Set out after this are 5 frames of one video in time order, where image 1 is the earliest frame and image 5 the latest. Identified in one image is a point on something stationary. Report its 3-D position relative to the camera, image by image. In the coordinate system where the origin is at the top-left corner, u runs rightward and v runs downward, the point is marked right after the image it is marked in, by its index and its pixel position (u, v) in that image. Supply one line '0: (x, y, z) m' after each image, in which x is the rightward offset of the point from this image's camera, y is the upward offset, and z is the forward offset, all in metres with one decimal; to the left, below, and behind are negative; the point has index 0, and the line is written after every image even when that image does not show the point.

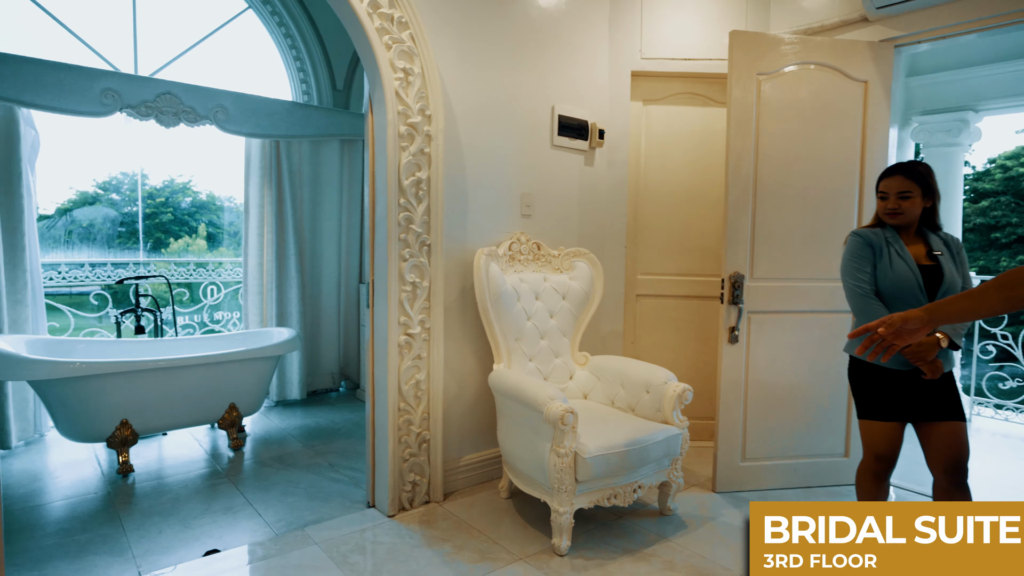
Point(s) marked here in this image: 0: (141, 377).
0: (-1.8, -0.4, +2.9) m
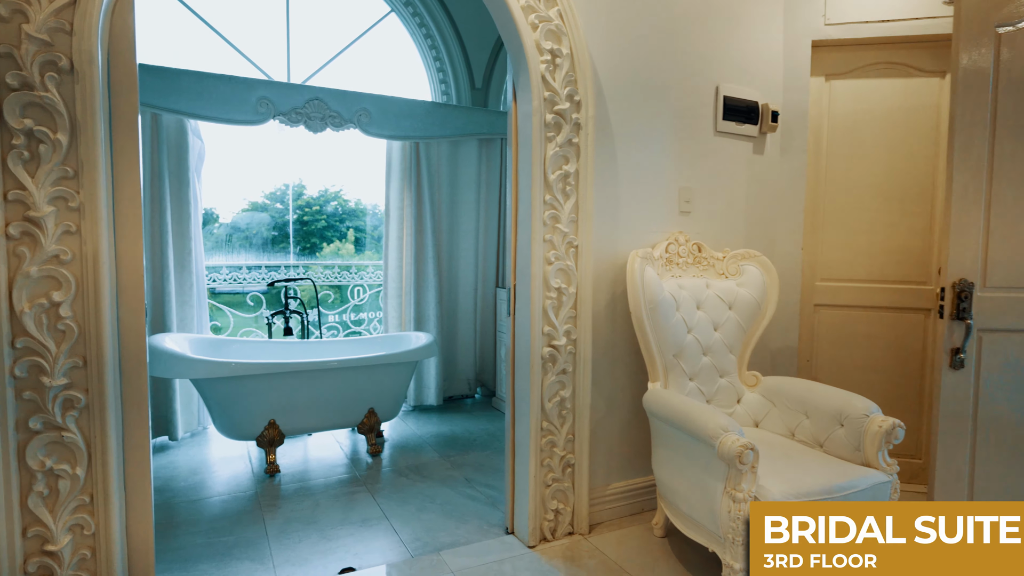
0: (-1.1, -0.4, +2.9) m
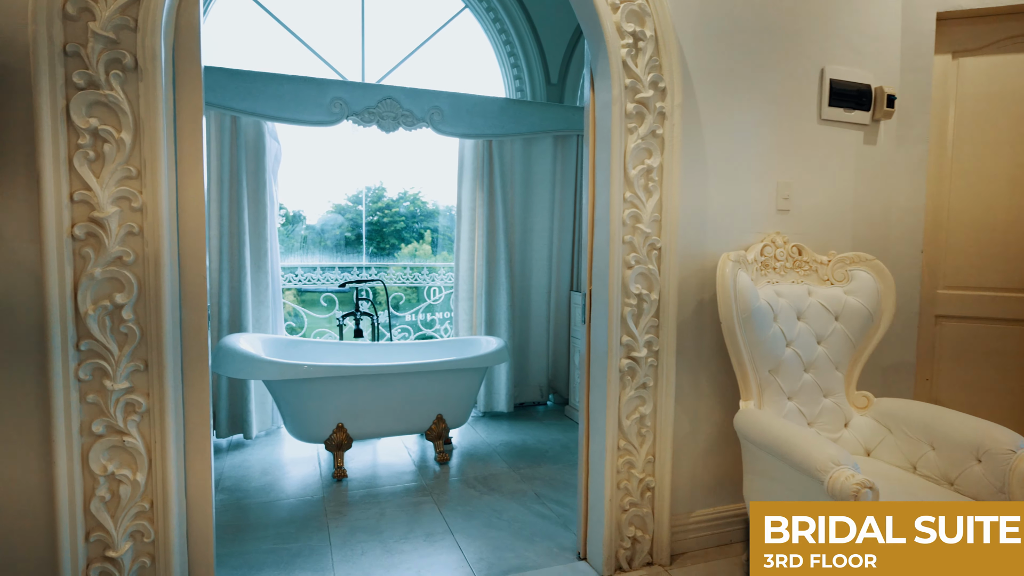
0: (-0.7, -0.5, +2.9) m
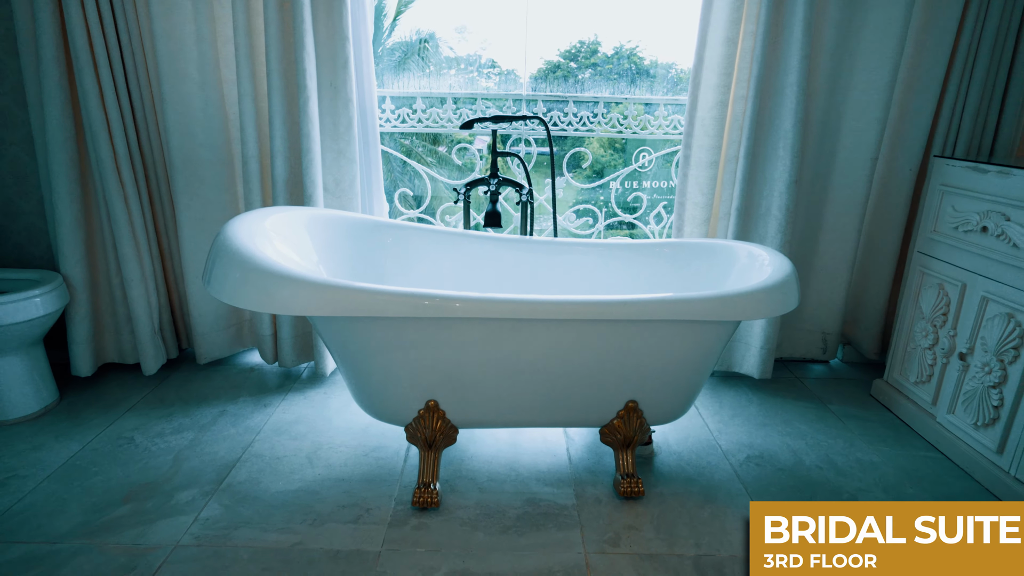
0: (-0.1, -0.1, +1.4) m
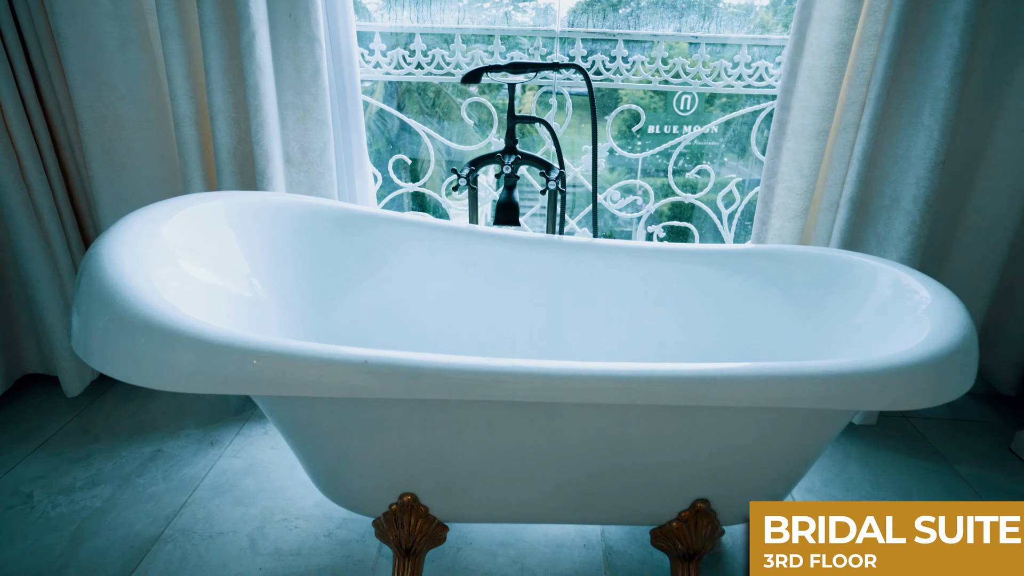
0: (-0.1, -0.2, +0.9) m
